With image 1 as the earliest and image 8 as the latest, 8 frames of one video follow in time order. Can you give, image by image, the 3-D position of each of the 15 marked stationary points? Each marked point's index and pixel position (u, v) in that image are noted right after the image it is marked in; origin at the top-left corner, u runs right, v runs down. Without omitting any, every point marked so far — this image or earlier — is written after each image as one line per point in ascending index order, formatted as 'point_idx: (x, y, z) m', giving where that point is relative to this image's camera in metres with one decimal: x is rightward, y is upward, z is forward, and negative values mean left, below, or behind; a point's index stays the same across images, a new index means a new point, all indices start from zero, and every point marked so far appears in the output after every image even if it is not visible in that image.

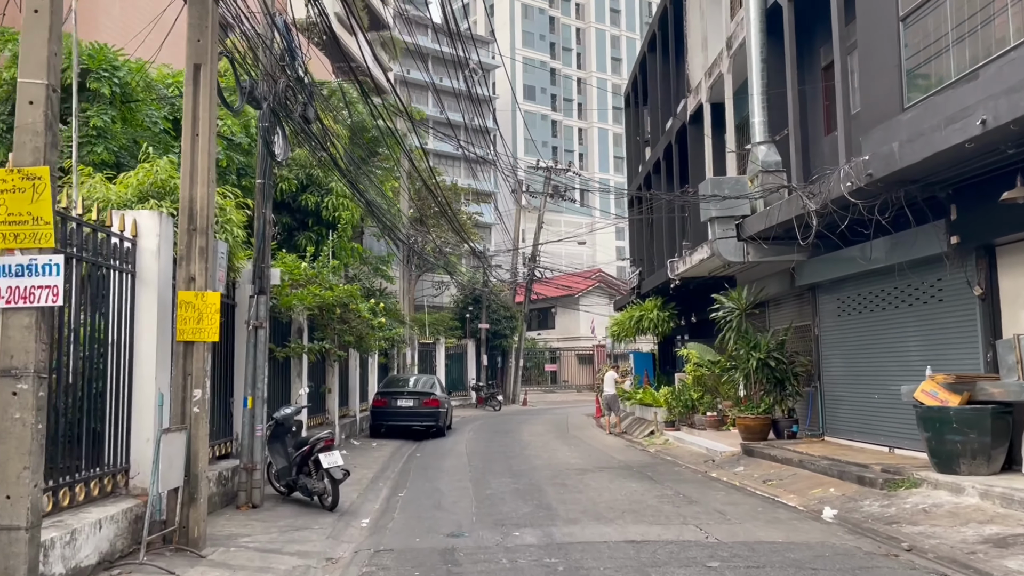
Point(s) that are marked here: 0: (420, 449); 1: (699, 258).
0: (-1.8, -3.1, +16.1) m
1: (+3.4, +0.6, +15.3) m
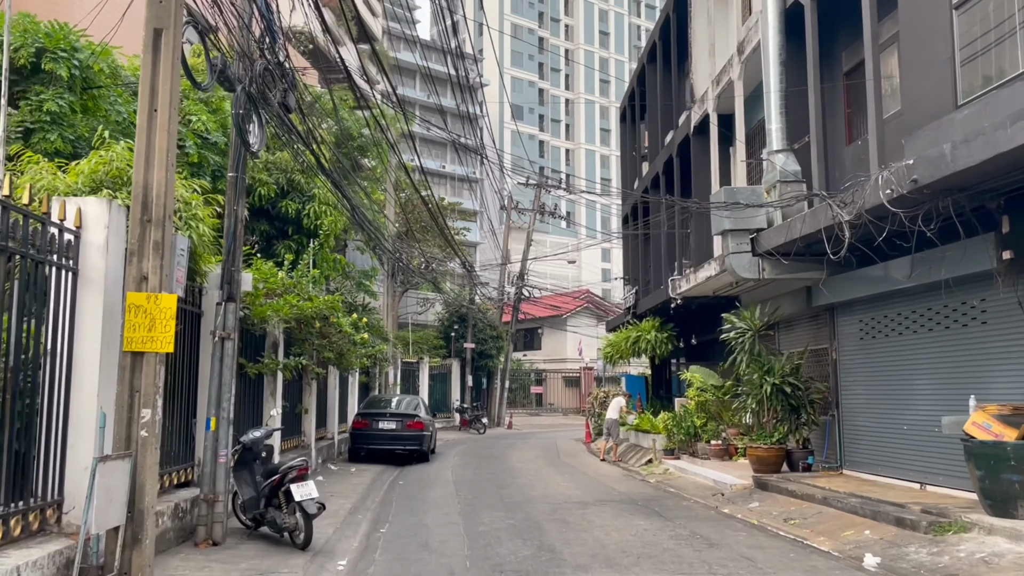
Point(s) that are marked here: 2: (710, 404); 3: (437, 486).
0: (-2.0, -3.4, +15.0) m
1: (+3.3, +0.2, +14.3) m
2: (+3.6, -2.1, +15.1) m
3: (-1.2, -3.1, +12.9) m
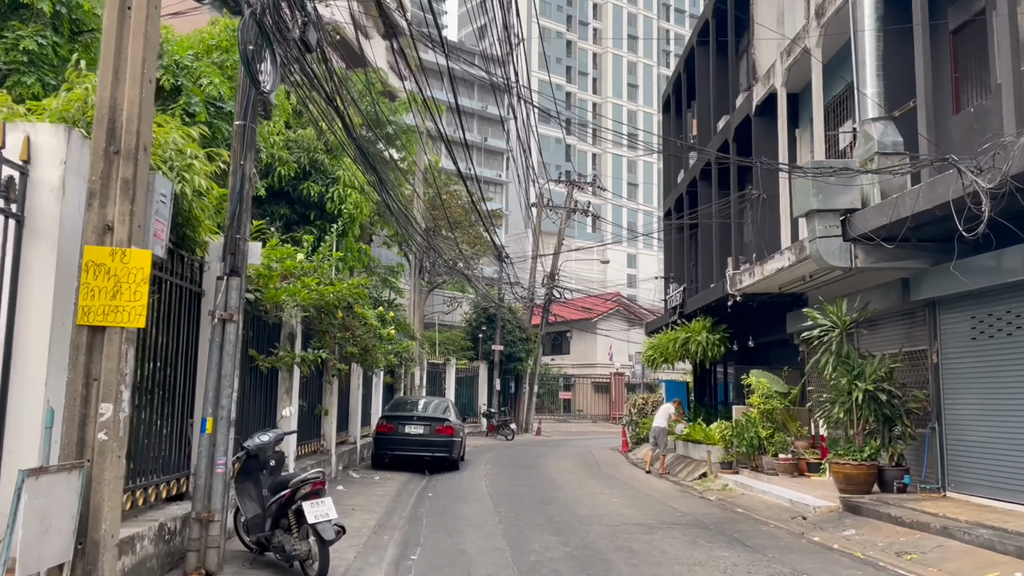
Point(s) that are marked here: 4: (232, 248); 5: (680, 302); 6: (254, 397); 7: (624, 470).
0: (-1.3, -3.2, +13.5) m
1: (+4.0, +0.3, +12.7) m
2: (+4.3, -2.0, +13.4) m
3: (-0.5, -2.9, +11.3) m
4: (-2.3, +0.3, +6.7) m
5: (+3.9, -0.3, +19.5) m
6: (-3.0, -1.2, +9.4) m
7: (+2.4, -3.9, +17.8) m
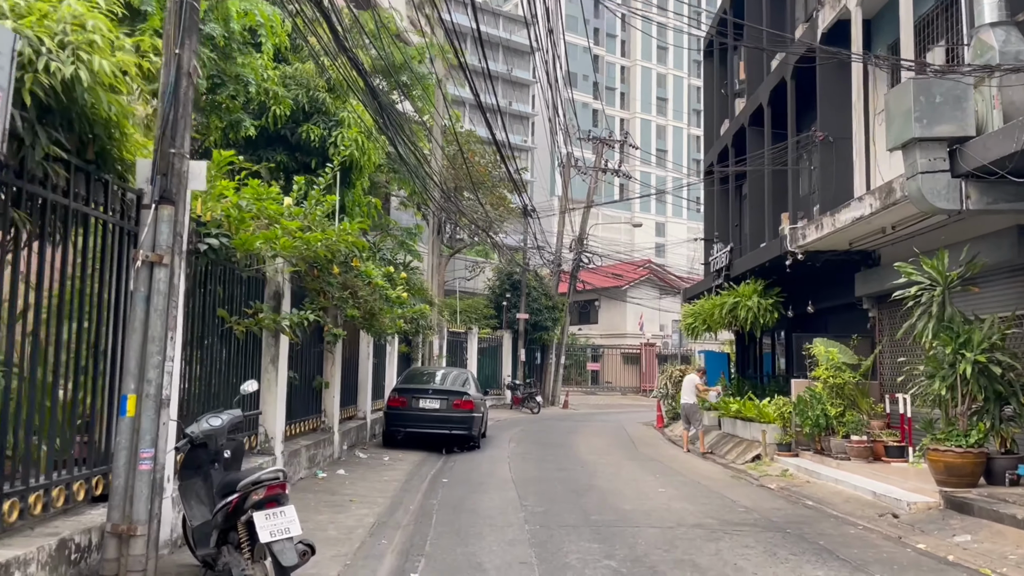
0: (-0.9, -2.6, +11.8) m
1: (+4.3, +0.9, +10.8) m
2: (+4.7, -1.4, +11.6) m
3: (-0.2, -2.3, +9.6) m
4: (-2.1, +0.7, +5.0) m
5: (+4.5, +0.5, +17.6) m
6: (-2.7, -0.7, +7.8) m
7: (+2.9, -3.1, +16.1) m
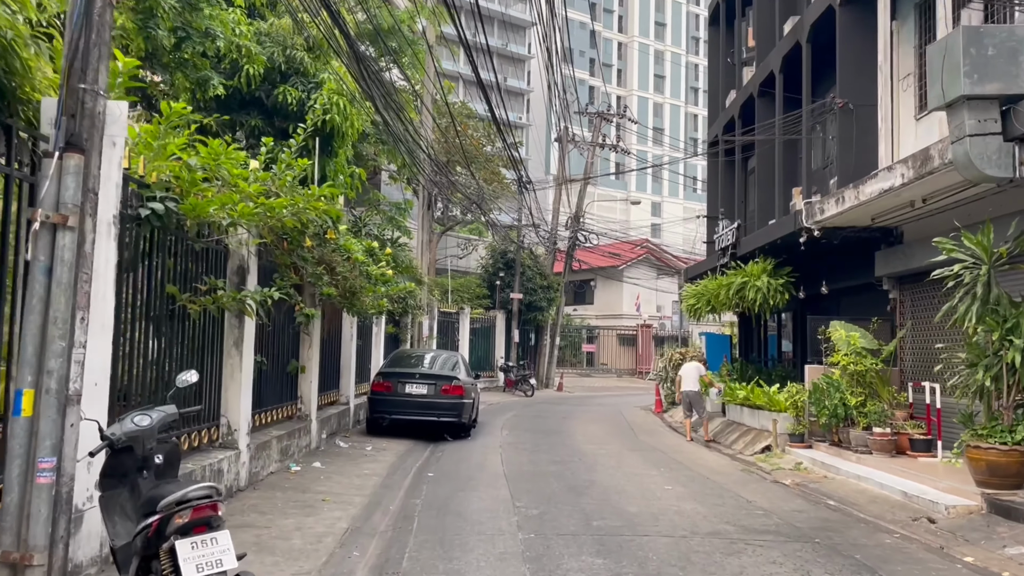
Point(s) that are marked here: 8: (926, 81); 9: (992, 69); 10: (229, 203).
0: (-1.0, -2.3, +10.9) m
1: (+4.3, +1.2, +9.8) m
2: (+4.6, -1.1, +10.7) m
3: (-0.3, -2.1, +8.7) m
4: (-2.1, +0.9, +4.0) m
5: (+4.3, +0.9, +16.6) m
6: (-2.7, -0.5, +6.8) m
7: (+2.7, -2.7, +15.2) m
8: (+5.4, +2.7, +11.0) m
9: (+4.0, +1.8, +7.0) m
10: (-2.3, +0.7, +6.7) m
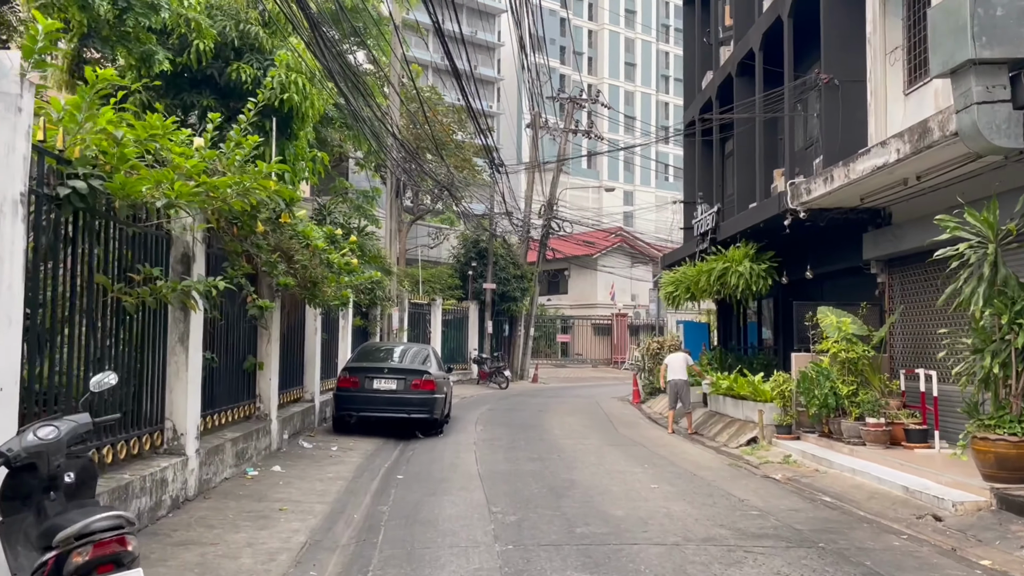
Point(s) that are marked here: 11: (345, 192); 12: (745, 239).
0: (-1.3, -2.1, +10.3) m
1: (+4.0, +1.4, +9.3) m
2: (+4.3, -0.9, +10.2) m
3: (-0.6, -2.0, +8.1) m
4: (-2.2, +0.9, +3.3) m
5: (+3.8, +1.2, +16.1) m
6: (-2.9, -0.4, +6.1) m
7: (+2.3, -2.5, +14.7) m
8: (+5.1, +2.9, +10.5) m
9: (+3.8, +2.0, +6.5) m
10: (-2.5, +0.8, +6.0) m
11: (-3.9, +2.3, +19.6) m
12: (+4.1, +0.9, +14.6) m
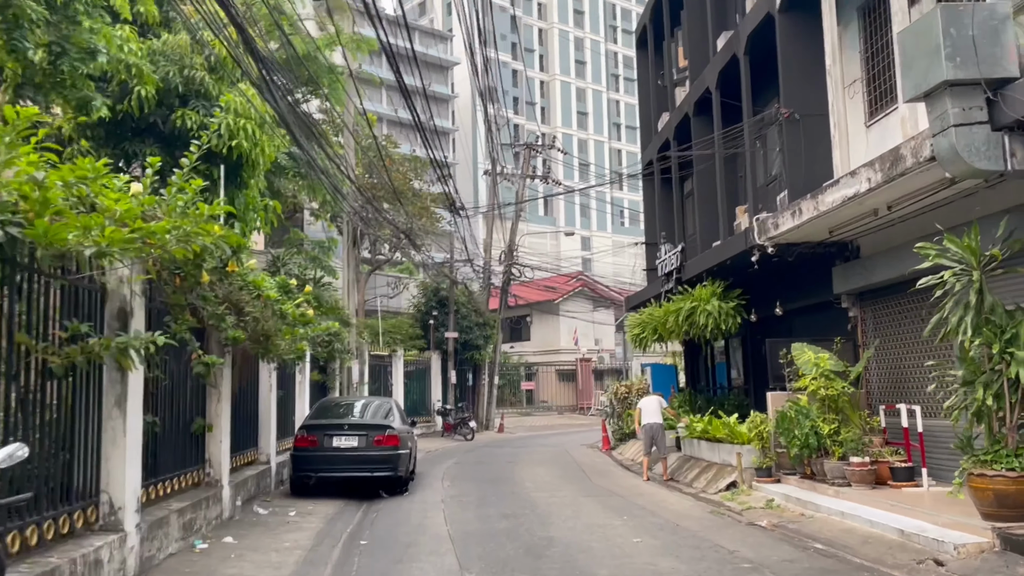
0: (-1.7, -2.7, +9.6) m
1: (+3.5, +1.0, +9.1) m
2: (+3.9, -1.3, +9.8) m
3: (-0.8, -2.4, +7.5) m
4: (-2.3, +0.7, +2.8) m
5: (+3.1, +0.4, +15.9) m
6: (-3.1, -0.8, +5.5) m
7: (+1.8, -3.2, +14.1) m
8: (+4.5, +2.5, +10.4) m
9: (+3.5, +1.8, +6.3) m
10: (-2.7, +0.4, +5.5) m
11: (-4.8, +1.0, +19.1) m
12: (+3.4, +0.2, +14.3) m
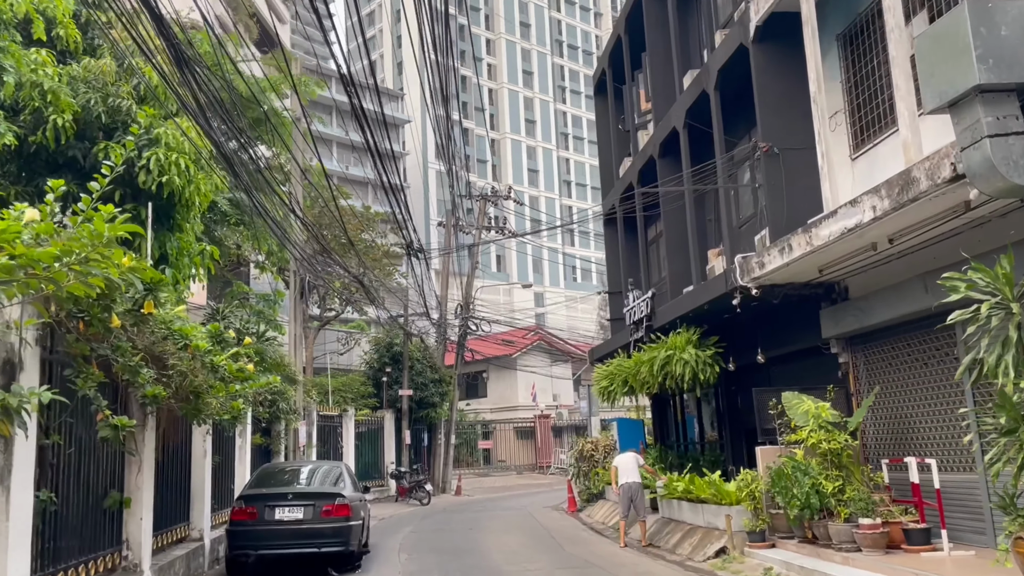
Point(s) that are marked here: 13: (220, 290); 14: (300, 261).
0: (-2.0, -3.2, +8.2) m
1: (+3.2, +0.6, +8.3) m
2: (+3.5, -1.8, +8.9) m
3: (-1.0, -2.7, +6.2) m
4: (-2.3, +0.7, +1.6) m
5: (+2.4, -0.5, +15.0) m
6: (-3.2, -1.0, +4.2) m
7: (+1.2, -4.0, +12.9) m
8: (+4.1, +2.0, +9.8) m
9: (+3.3, +1.6, +5.6) m
10: (-2.8, +0.2, +4.3) m
11: (-5.7, -0.1, +17.8) m
12: (+2.8, -0.6, +13.4) m
13: (-6.9, -0.1, +19.8) m
14: (-4.4, +0.7, +17.4) m
